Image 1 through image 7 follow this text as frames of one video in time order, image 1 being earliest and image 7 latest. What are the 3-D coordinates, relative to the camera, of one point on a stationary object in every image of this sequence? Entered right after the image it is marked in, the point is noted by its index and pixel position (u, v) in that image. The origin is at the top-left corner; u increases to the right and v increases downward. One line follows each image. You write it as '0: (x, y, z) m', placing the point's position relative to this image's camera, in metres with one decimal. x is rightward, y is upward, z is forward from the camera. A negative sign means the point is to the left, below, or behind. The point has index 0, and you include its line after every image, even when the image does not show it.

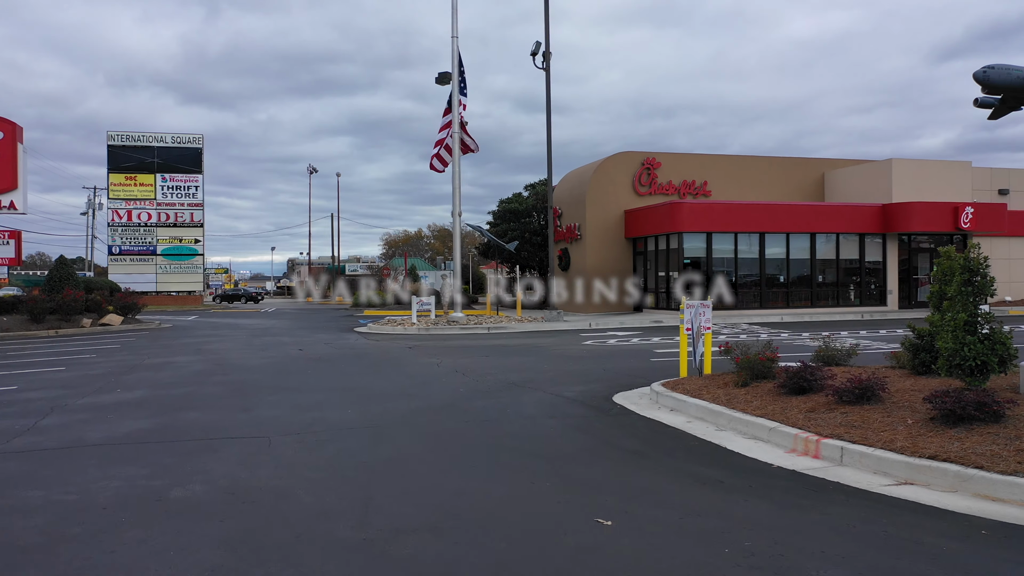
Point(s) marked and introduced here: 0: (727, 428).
0: (+1.7, -1.1, +5.3) m
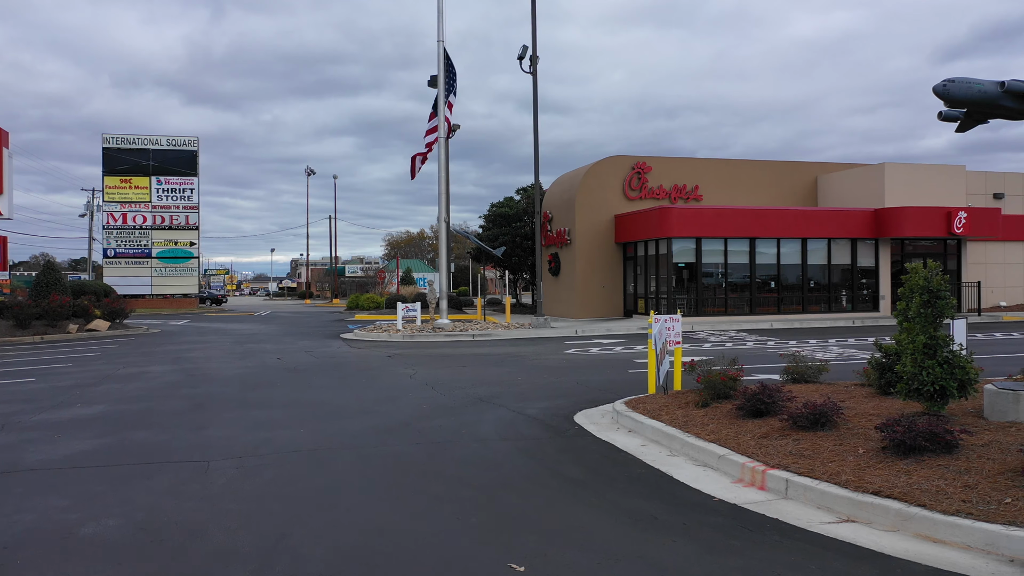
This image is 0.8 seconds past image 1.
0: (+1.3, -1.3, +5.2) m
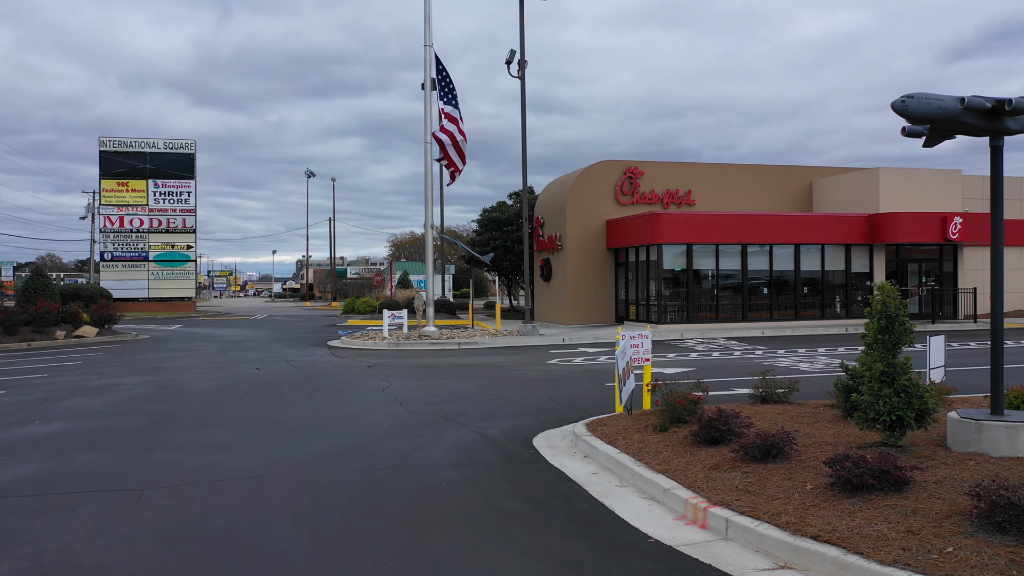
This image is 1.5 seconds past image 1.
0: (+0.9, -1.5, +5.0) m
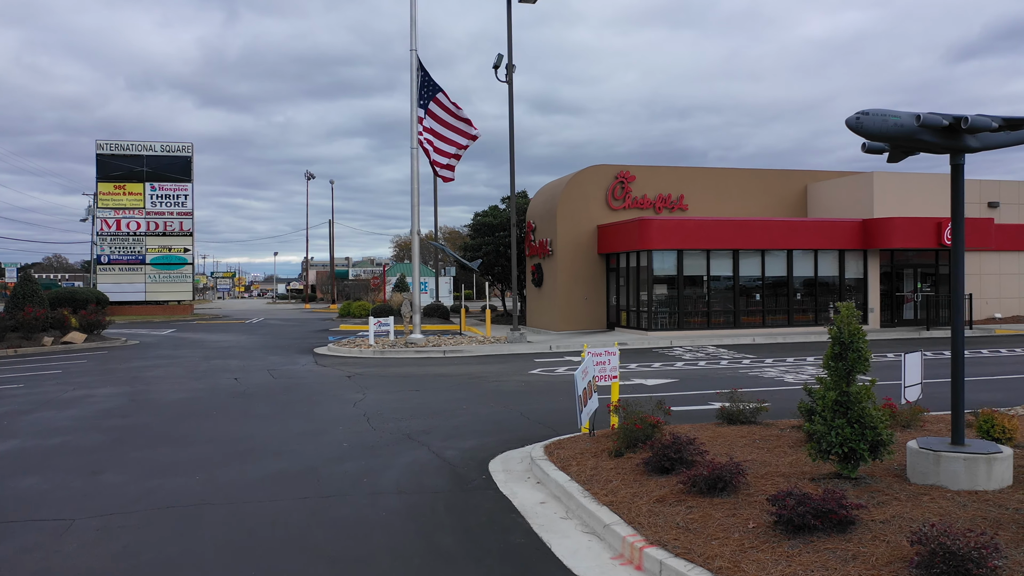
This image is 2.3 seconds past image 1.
0: (+0.4, -1.6, +4.8) m
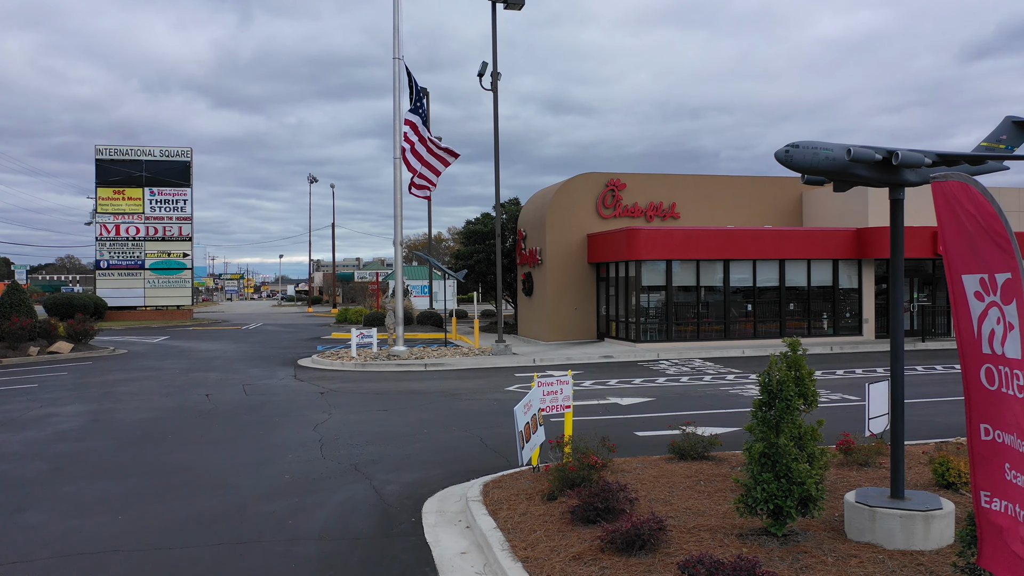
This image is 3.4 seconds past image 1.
0: (-0.1, -1.9, +4.5) m
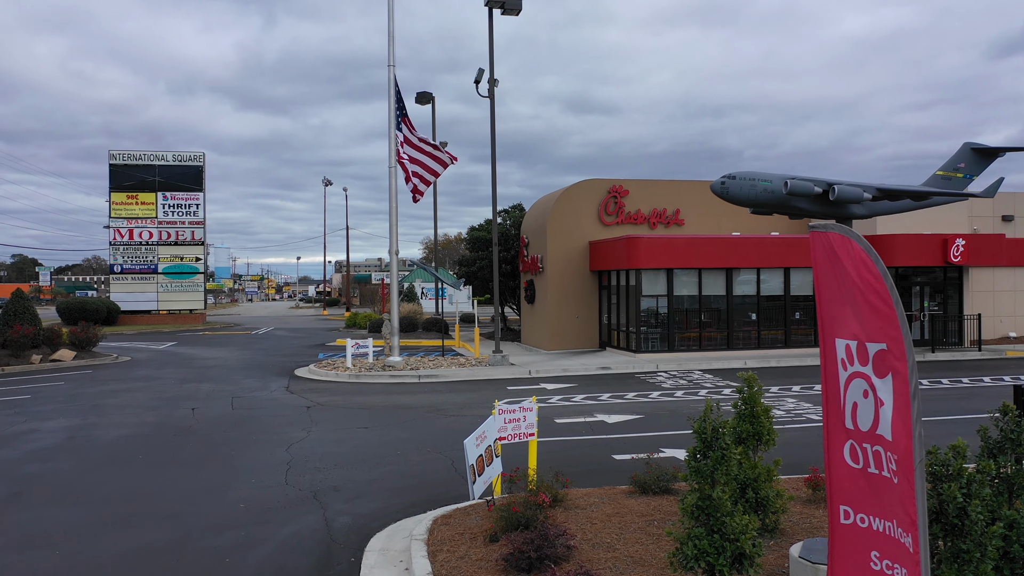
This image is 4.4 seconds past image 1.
0: (-0.6, -2.2, +4.3) m
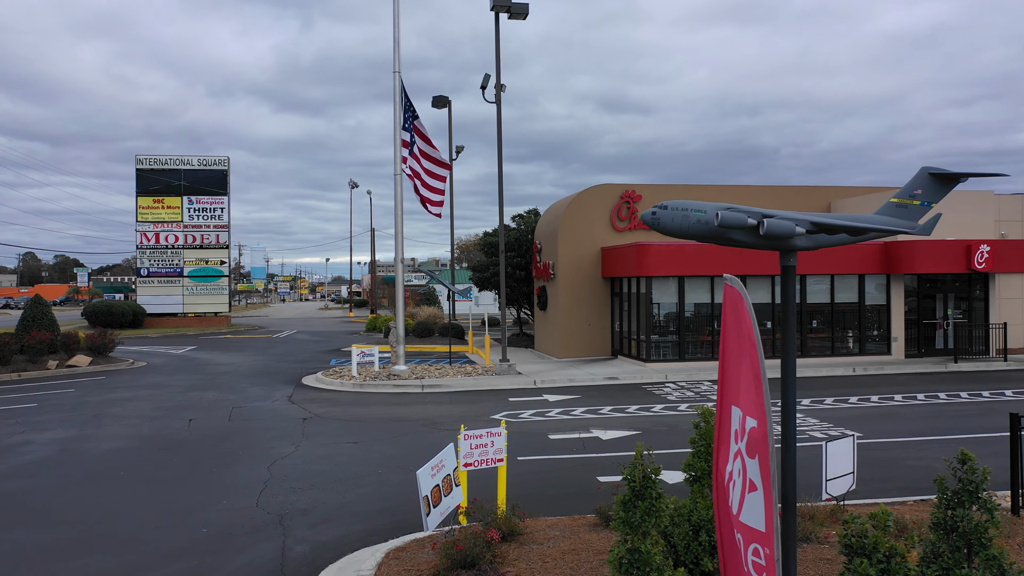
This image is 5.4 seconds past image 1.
0: (-1.1, -2.4, +4.1) m
